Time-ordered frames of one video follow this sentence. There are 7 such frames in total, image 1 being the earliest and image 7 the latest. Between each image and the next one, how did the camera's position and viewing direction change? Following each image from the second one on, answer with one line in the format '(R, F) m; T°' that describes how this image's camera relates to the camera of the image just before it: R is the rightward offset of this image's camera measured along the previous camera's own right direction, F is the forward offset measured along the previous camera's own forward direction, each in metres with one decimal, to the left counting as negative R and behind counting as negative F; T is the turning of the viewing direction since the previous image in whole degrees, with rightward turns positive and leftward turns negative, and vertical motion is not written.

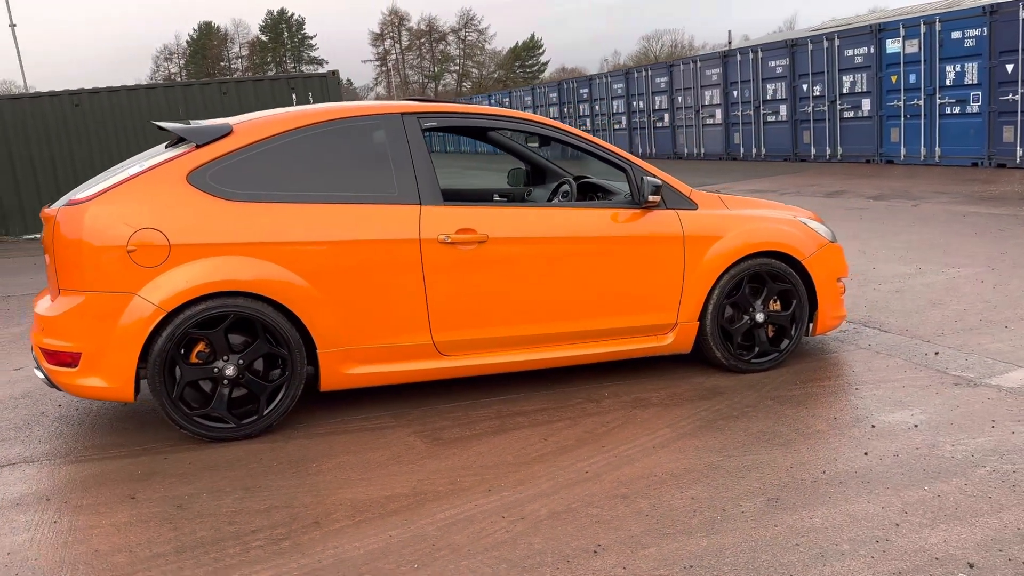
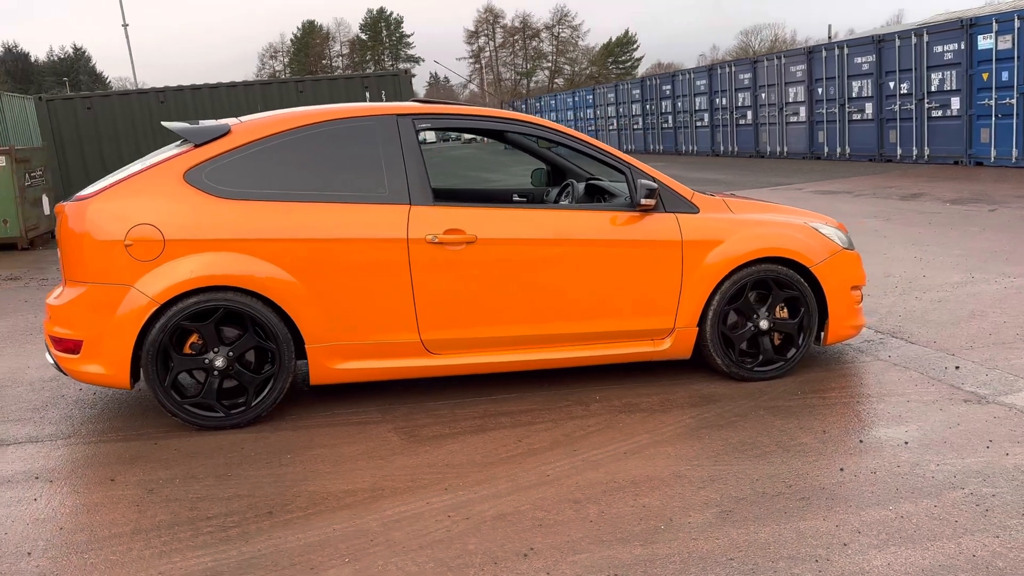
(+0.5, 0.0) m; -6°
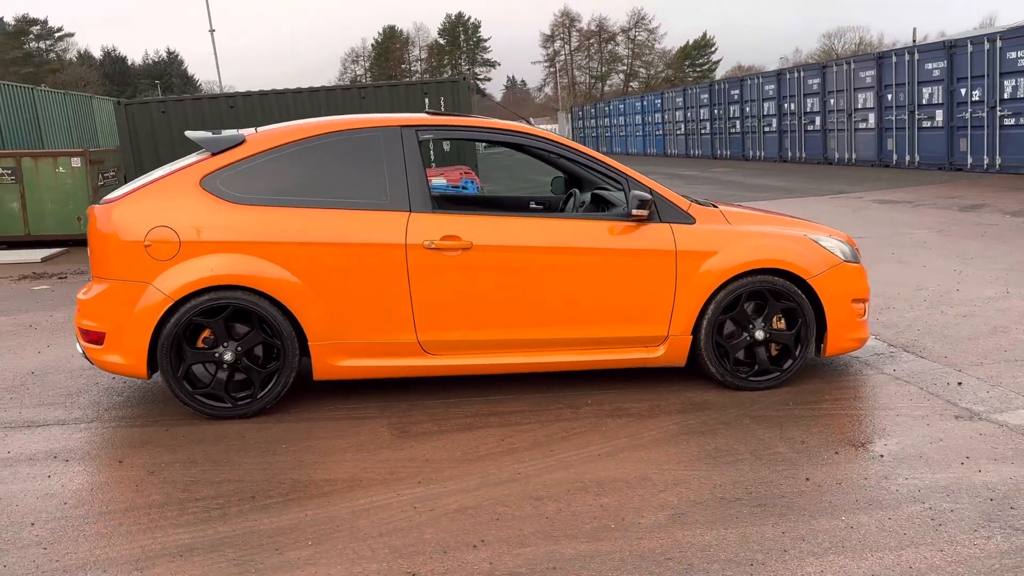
(+0.4, -0.2) m; -5°
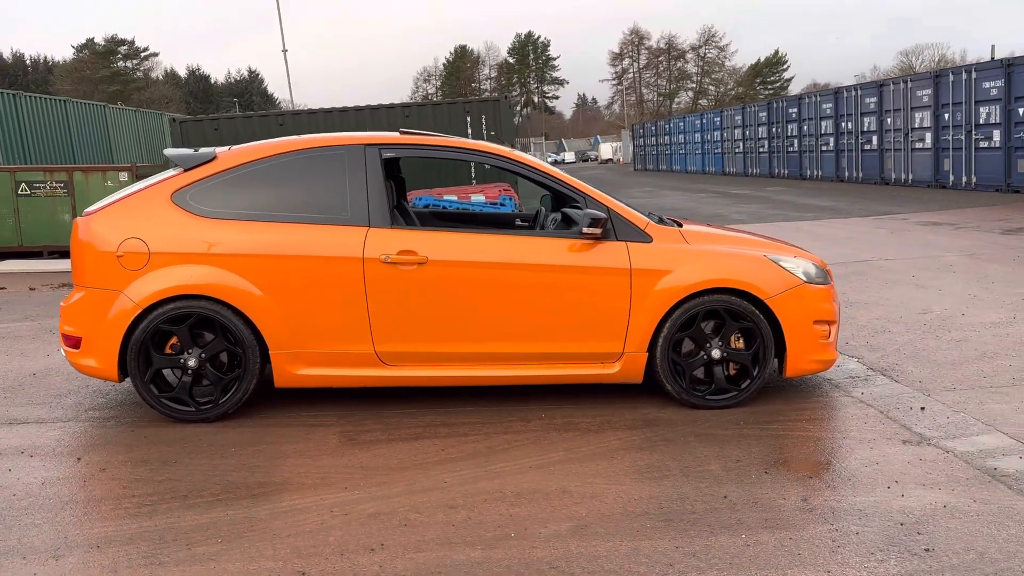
(+0.6, -0.1) m; -4°
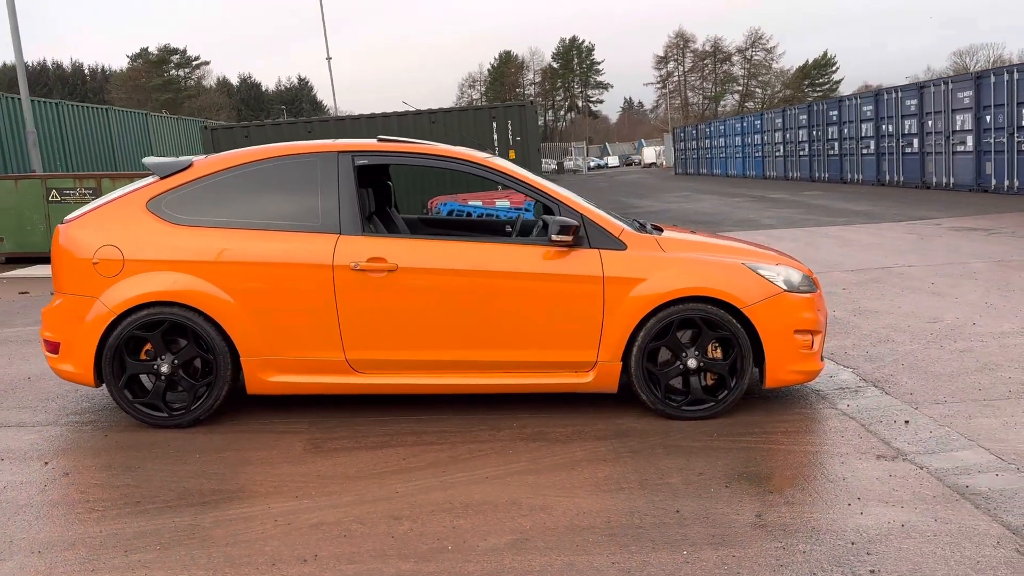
(+0.4, +0.1) m; -3°
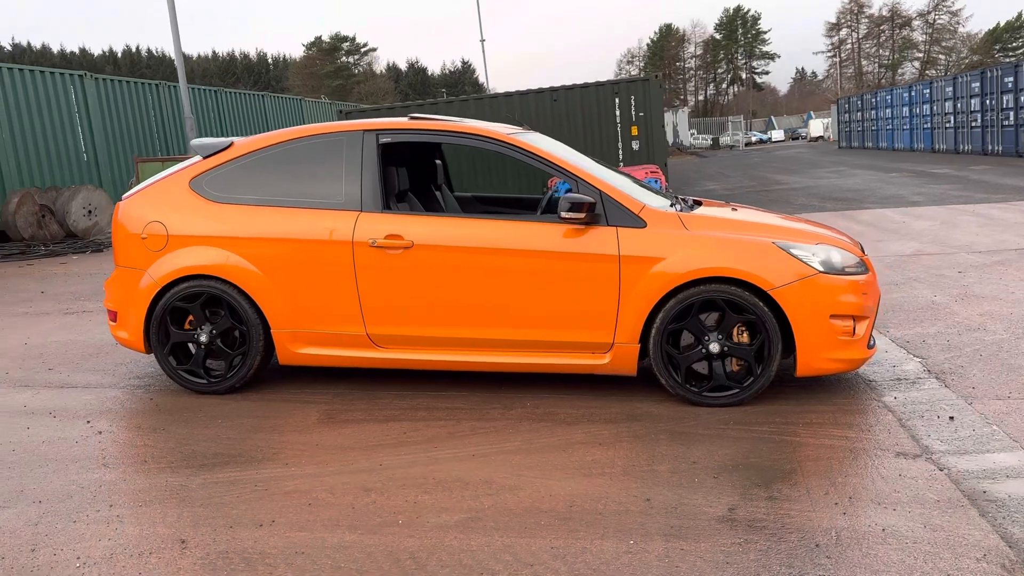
(+0.7, +0.1) m; -10°
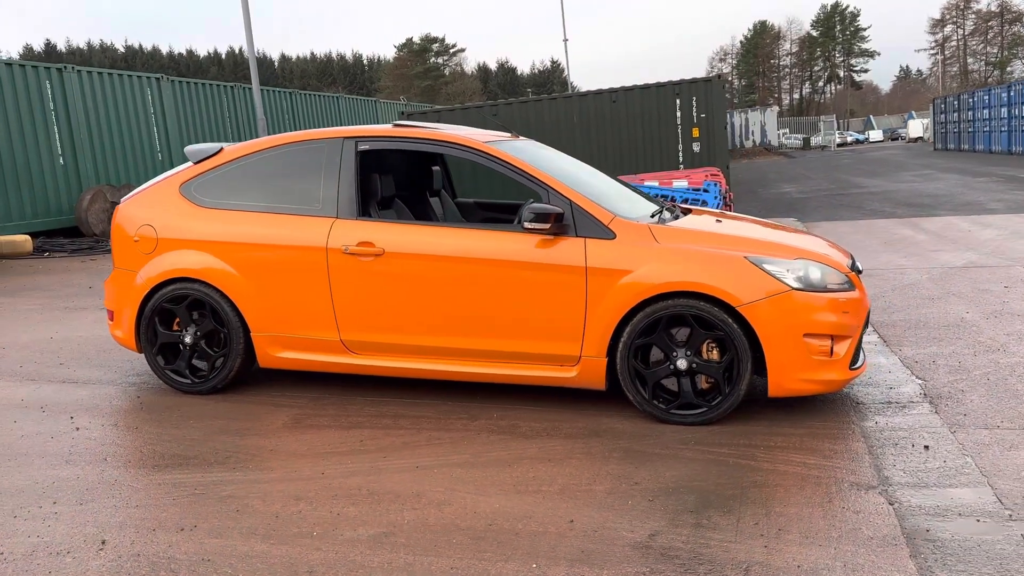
(+0.6, +0.1) m; -6°
